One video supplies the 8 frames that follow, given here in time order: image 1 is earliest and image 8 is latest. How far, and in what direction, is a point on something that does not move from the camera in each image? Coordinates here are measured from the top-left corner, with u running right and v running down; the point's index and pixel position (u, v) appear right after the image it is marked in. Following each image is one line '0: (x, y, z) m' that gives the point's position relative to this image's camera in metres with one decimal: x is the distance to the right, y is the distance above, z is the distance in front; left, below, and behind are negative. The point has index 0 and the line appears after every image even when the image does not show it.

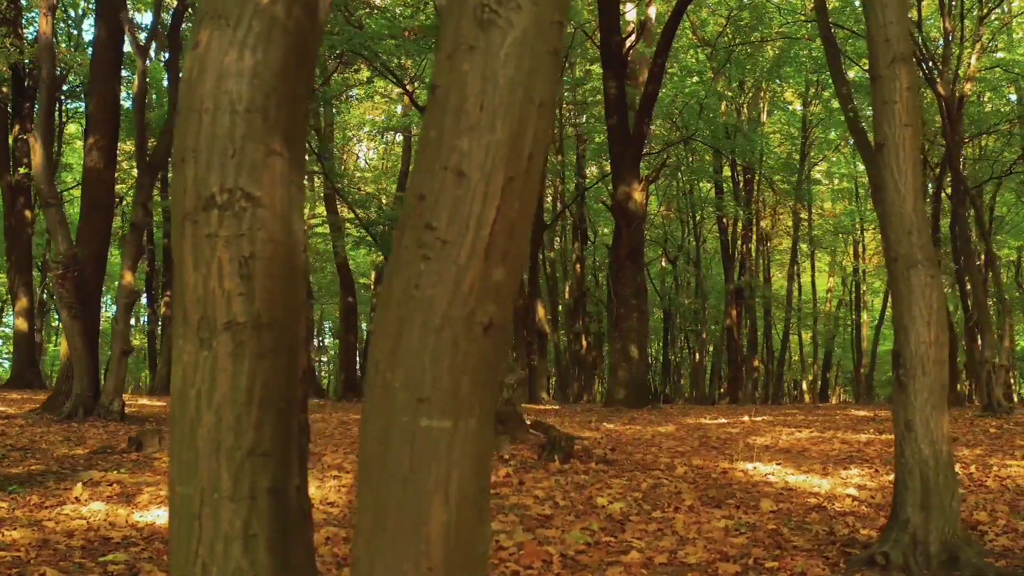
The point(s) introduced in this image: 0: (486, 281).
0: (-0.1, 0.0, +1.5) m
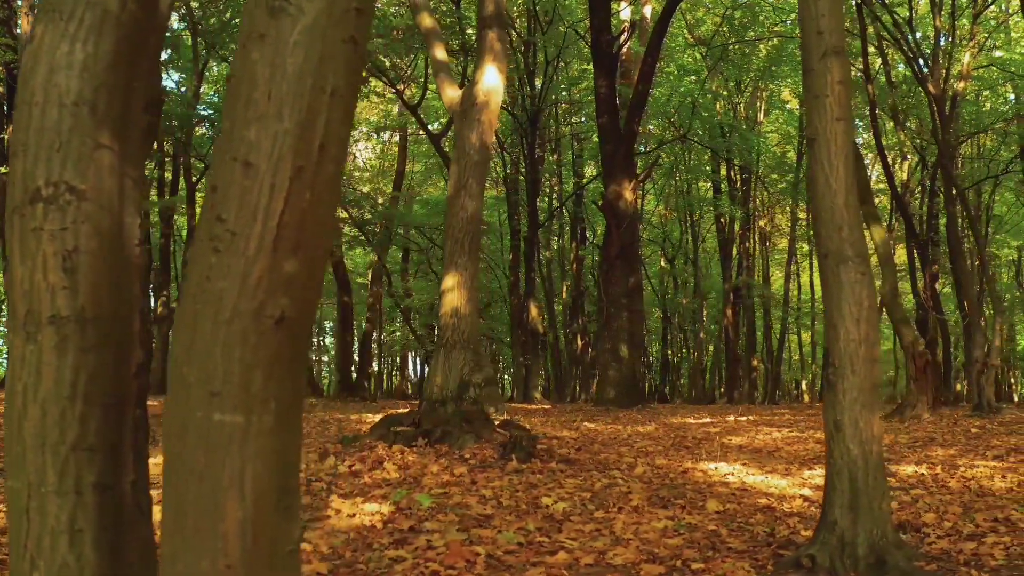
0: (-0.5, 0.0, +1.4) m
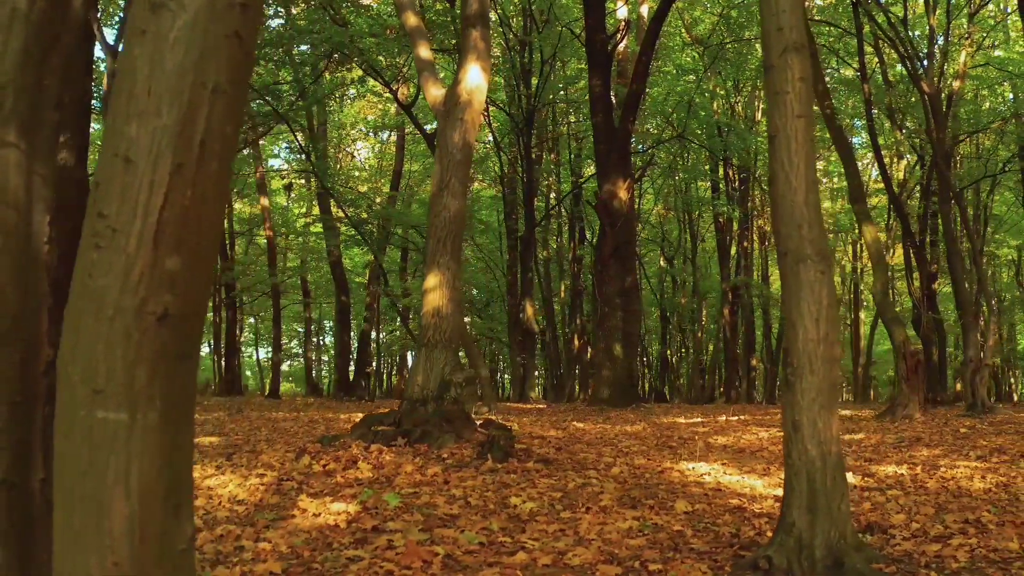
0: (-0.7, 0.0, +1.4) m
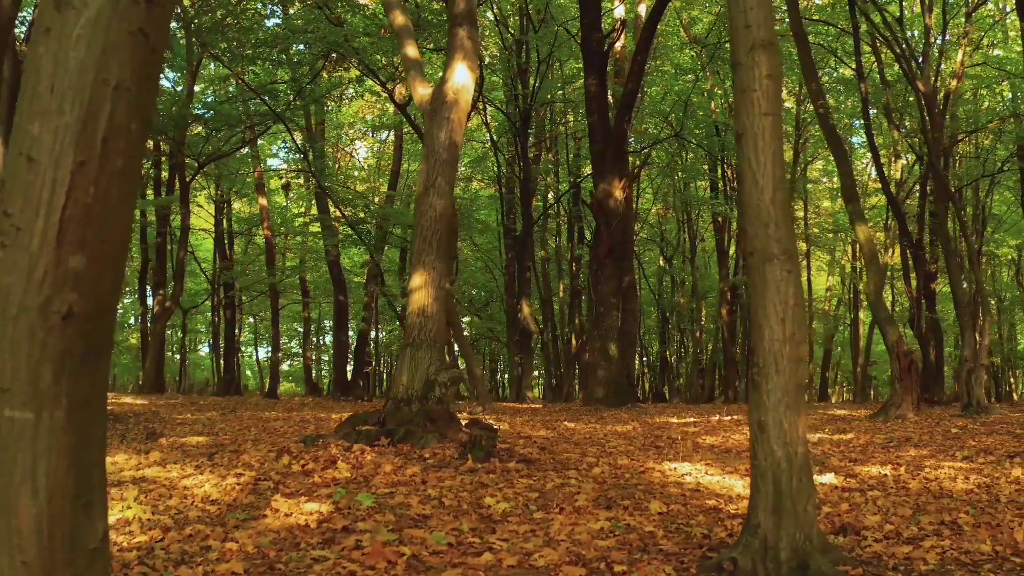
0: (-0.9, 0.0, +1.4) m
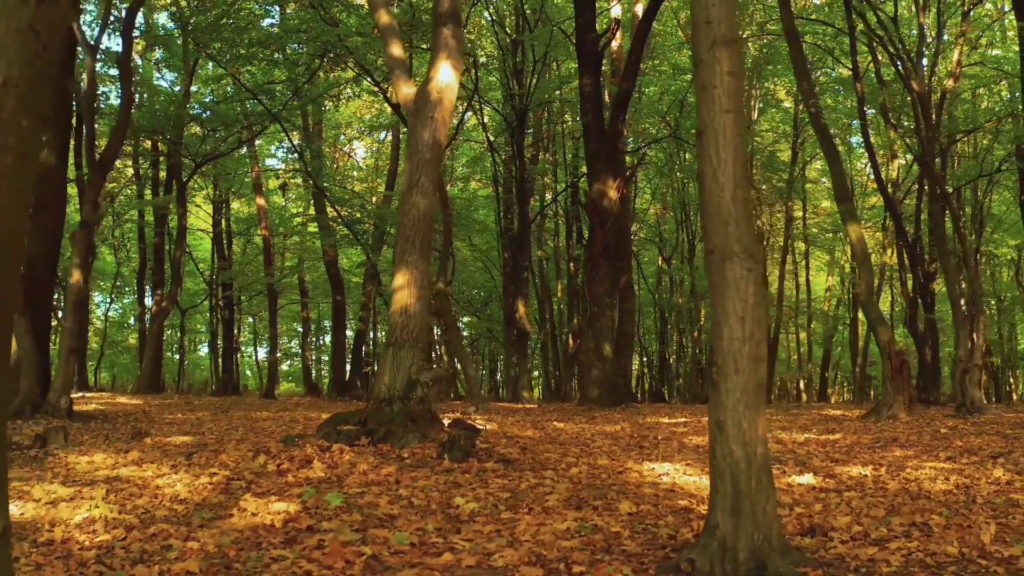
0: (-1.1, 0.0, +1.4) m
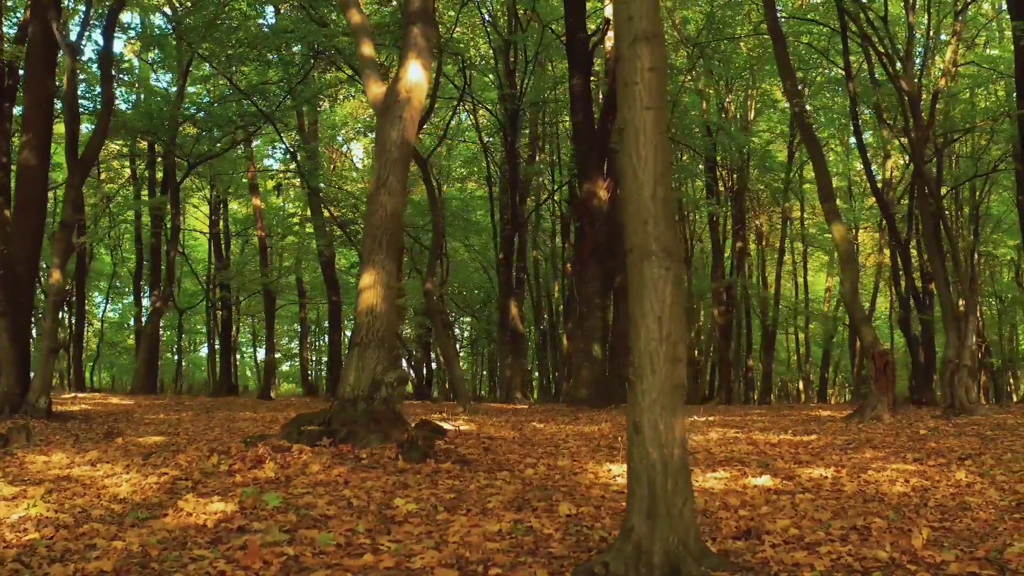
0: (-1.5, +0.1, +1.4) m
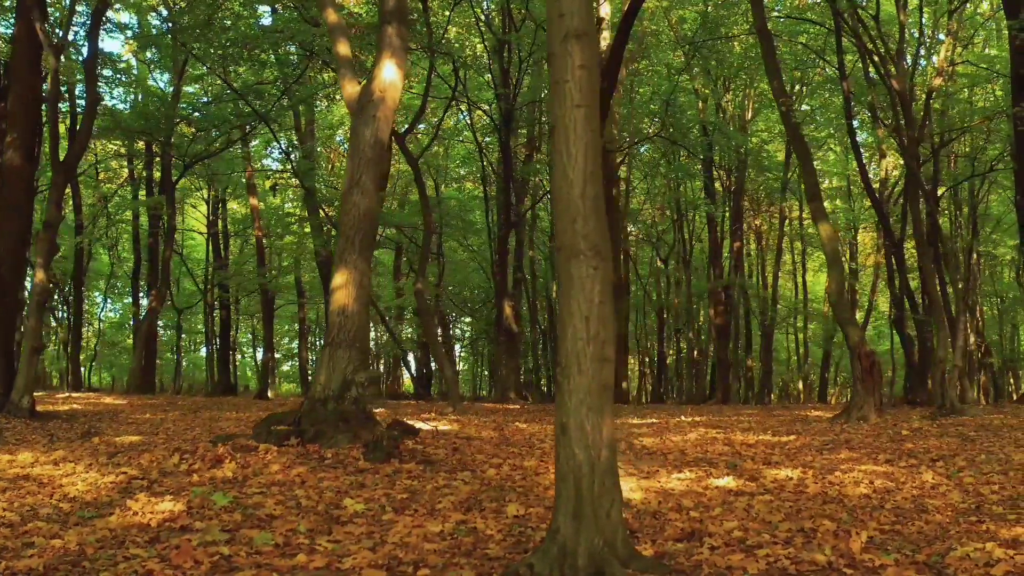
0: (-1.9, +0.1, +1.4) m
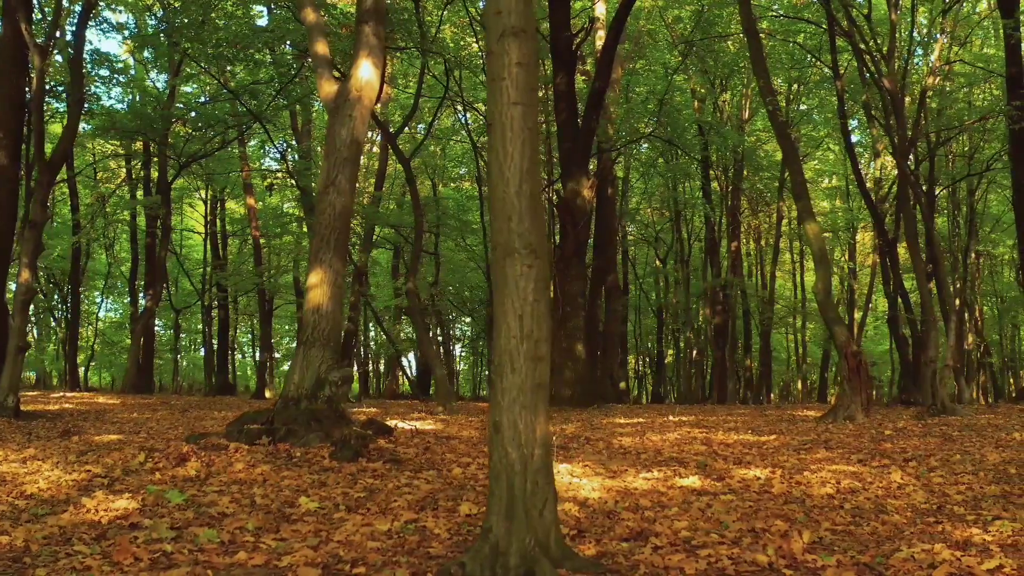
0: (-2.2, +0.1, +1.4) m
